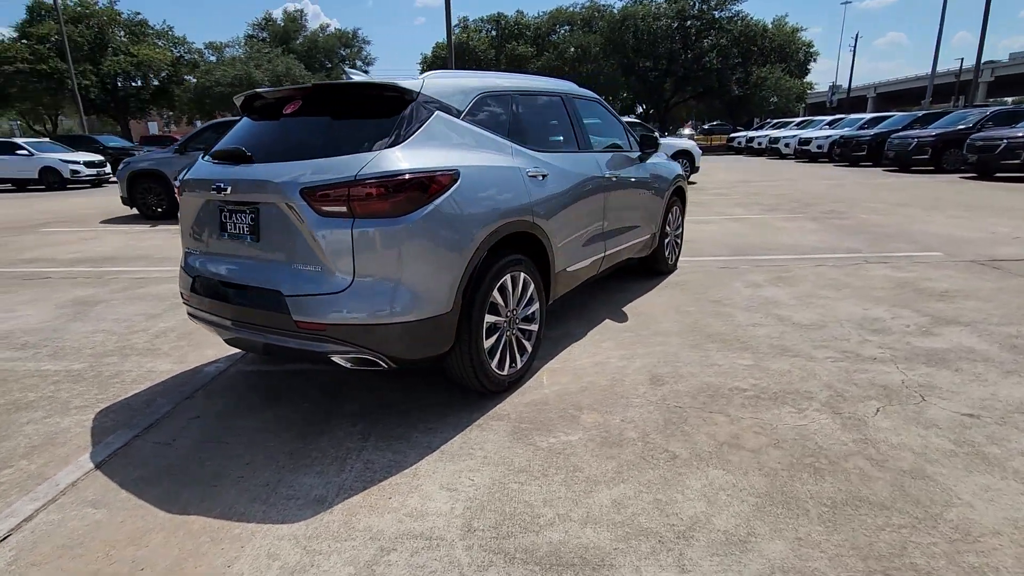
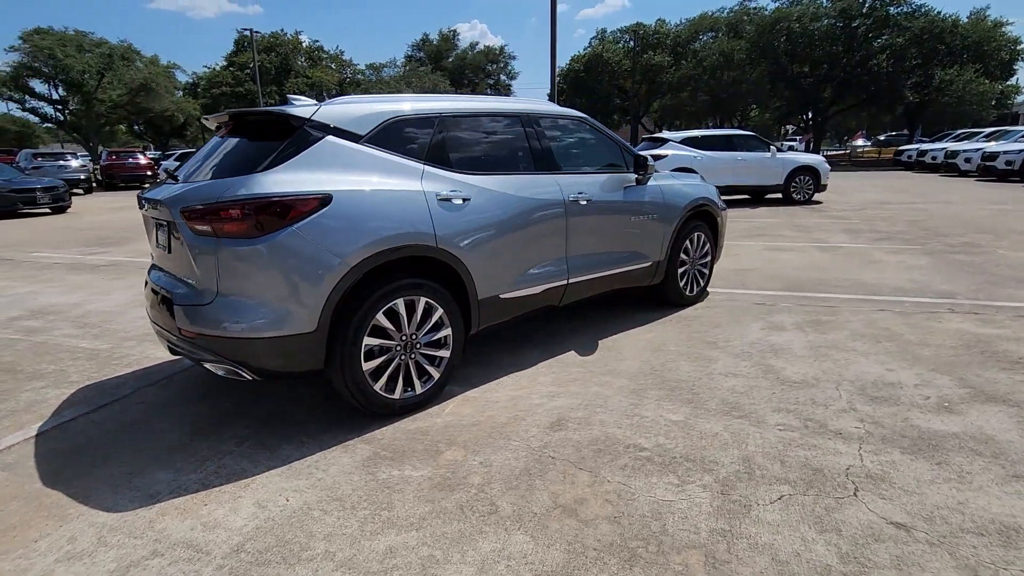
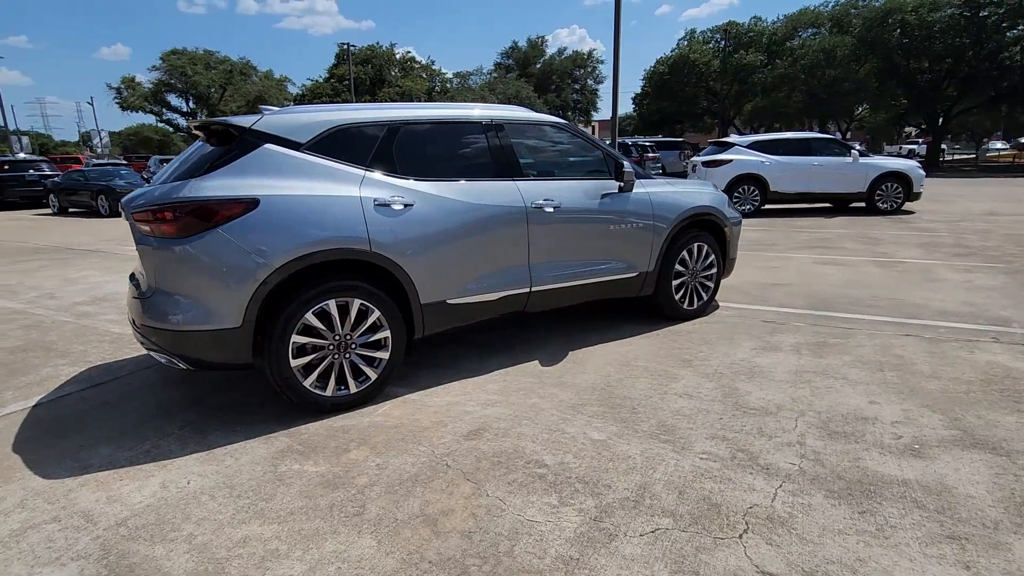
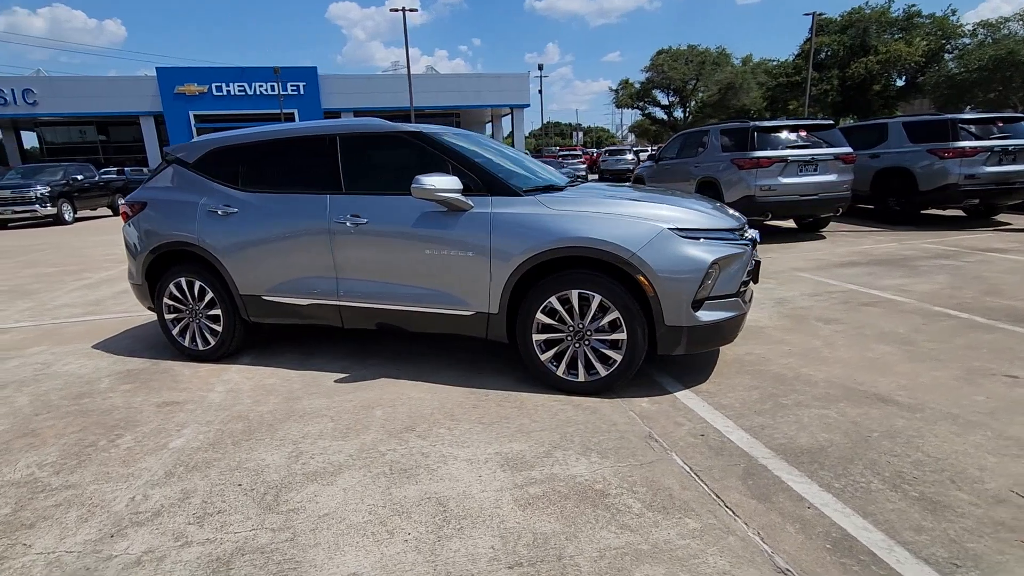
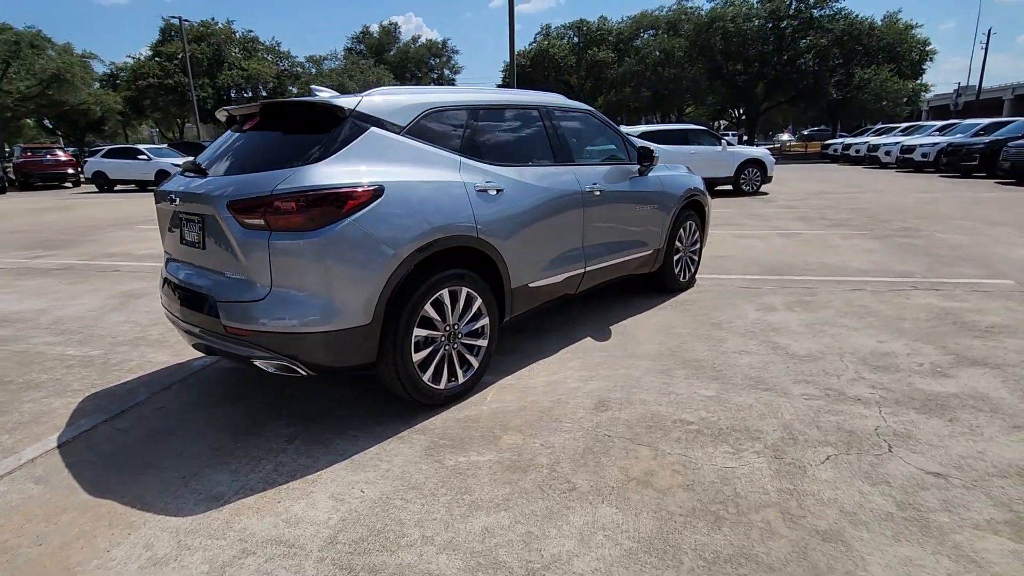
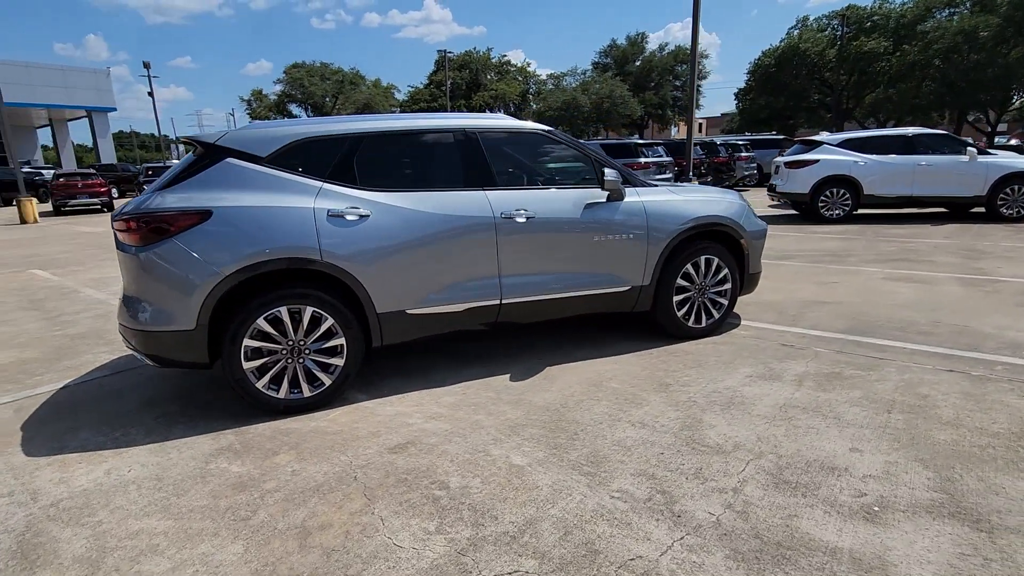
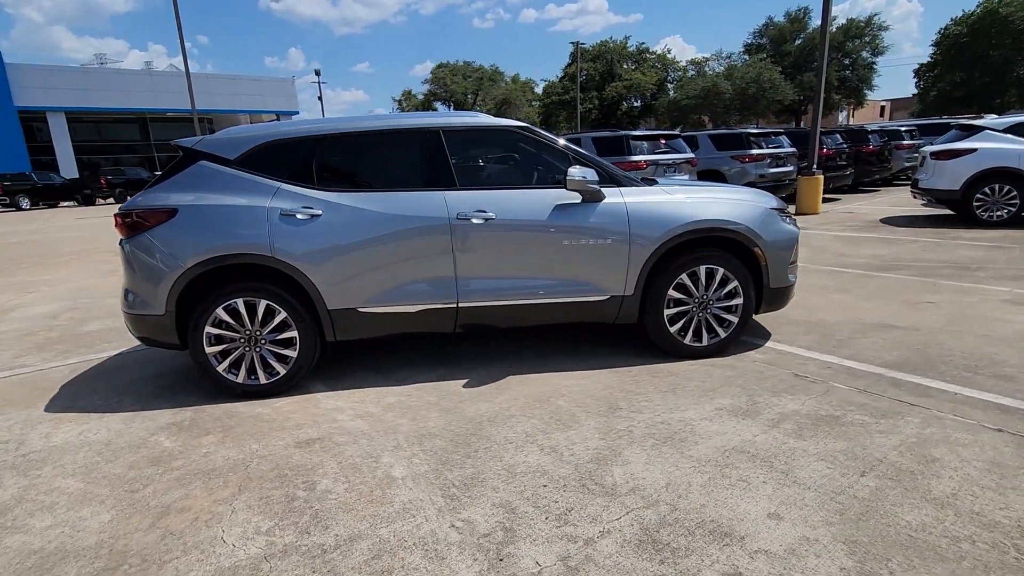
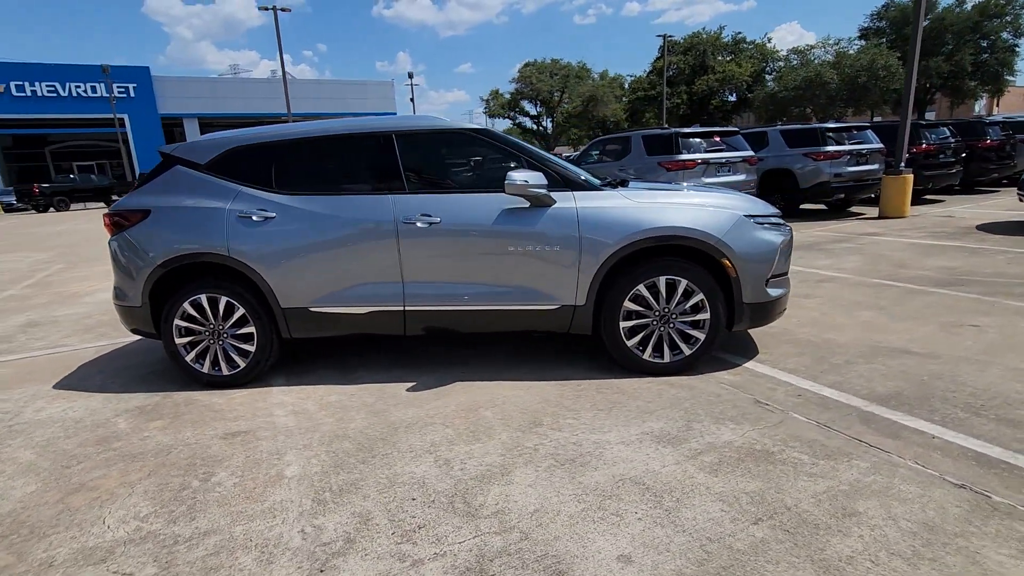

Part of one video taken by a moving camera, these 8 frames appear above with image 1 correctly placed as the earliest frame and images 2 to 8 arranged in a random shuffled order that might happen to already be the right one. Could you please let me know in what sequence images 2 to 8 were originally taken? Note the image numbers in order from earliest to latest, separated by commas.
5, 2, 3, 6, 7, 8, 4
